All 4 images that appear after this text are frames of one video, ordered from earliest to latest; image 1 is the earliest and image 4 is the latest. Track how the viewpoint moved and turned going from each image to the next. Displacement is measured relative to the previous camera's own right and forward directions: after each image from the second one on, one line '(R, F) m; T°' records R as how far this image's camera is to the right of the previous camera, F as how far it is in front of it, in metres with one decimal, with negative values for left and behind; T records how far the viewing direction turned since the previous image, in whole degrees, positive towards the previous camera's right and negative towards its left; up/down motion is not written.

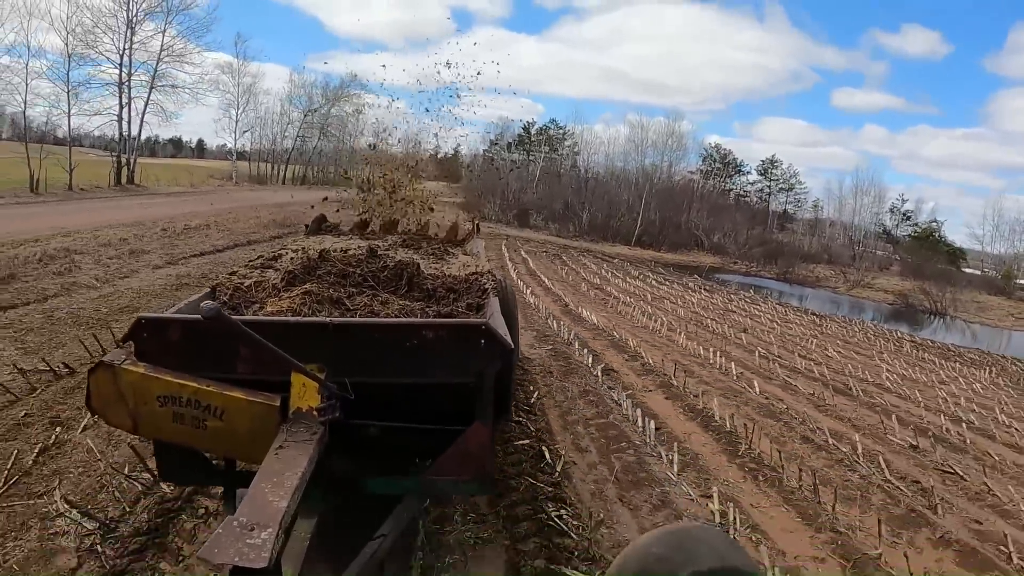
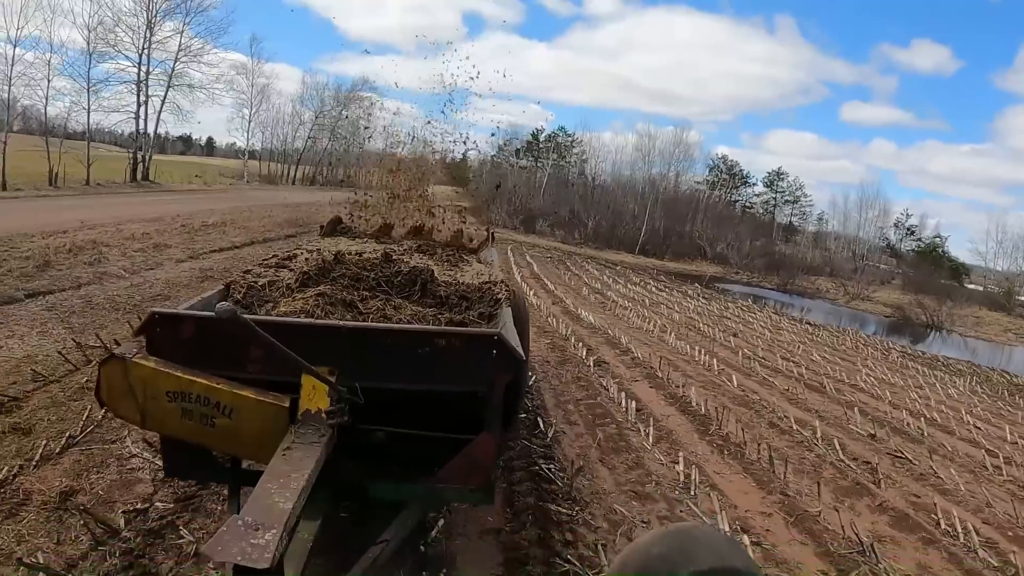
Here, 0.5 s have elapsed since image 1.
(0.0, -0.7) m; 0°
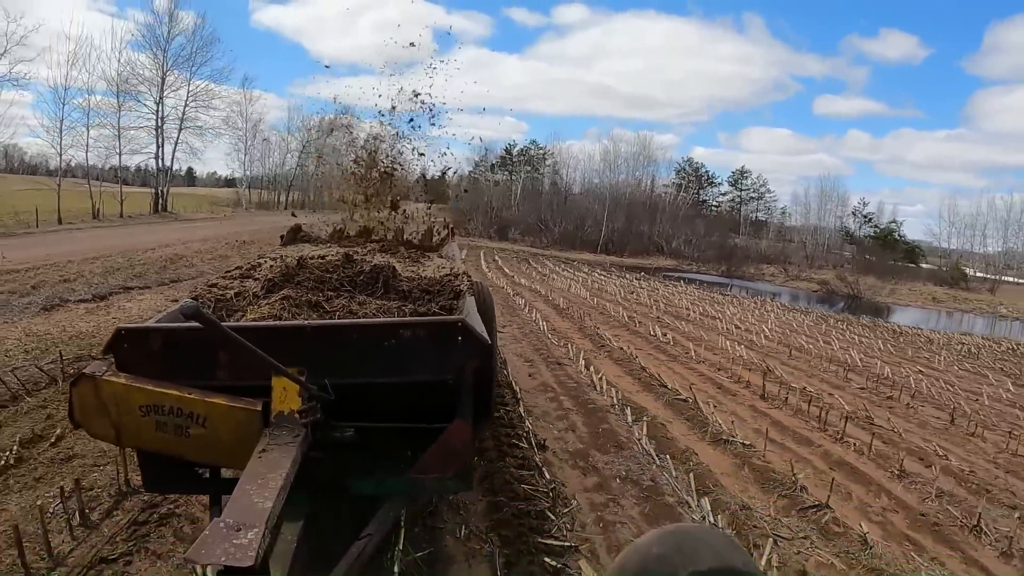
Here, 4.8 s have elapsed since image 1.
(+0.6, -5.6) m; +1°
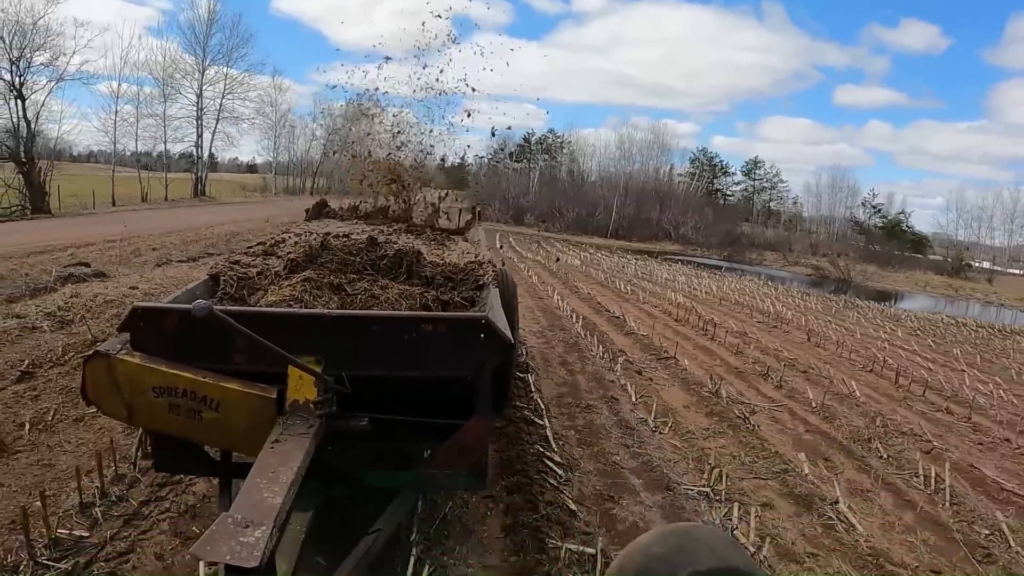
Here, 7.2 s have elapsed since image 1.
(0.0, -2.2) m; -1°
